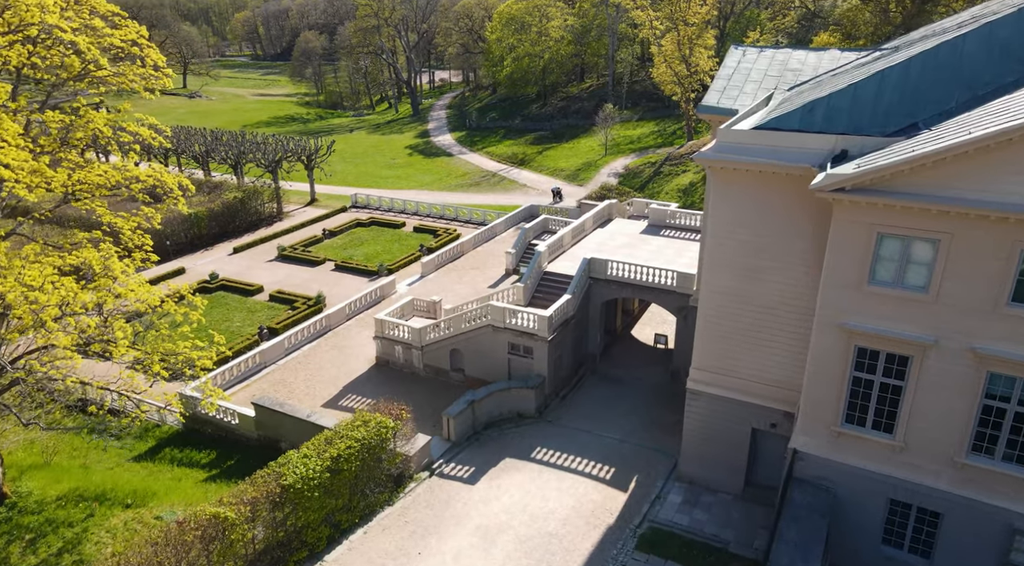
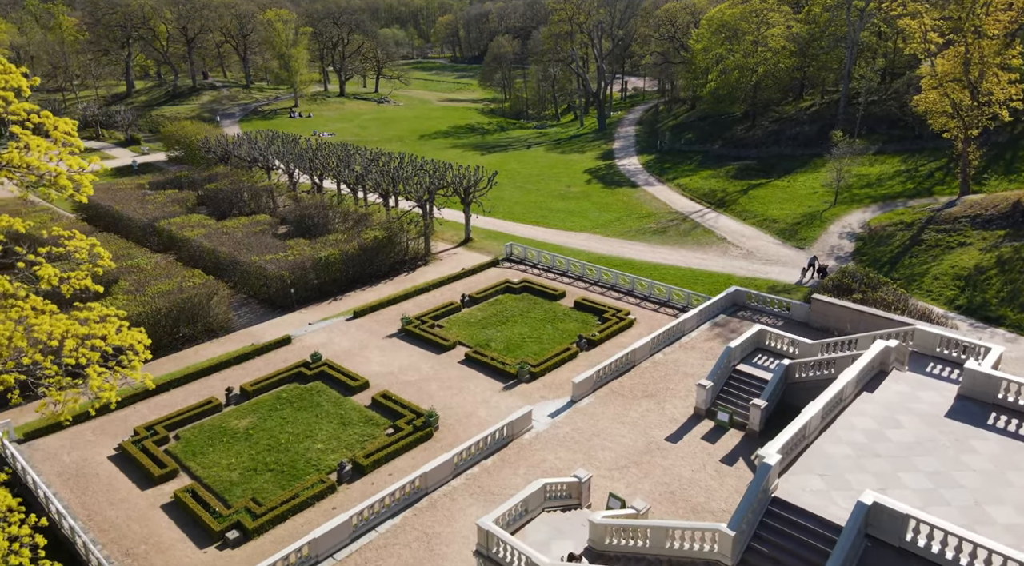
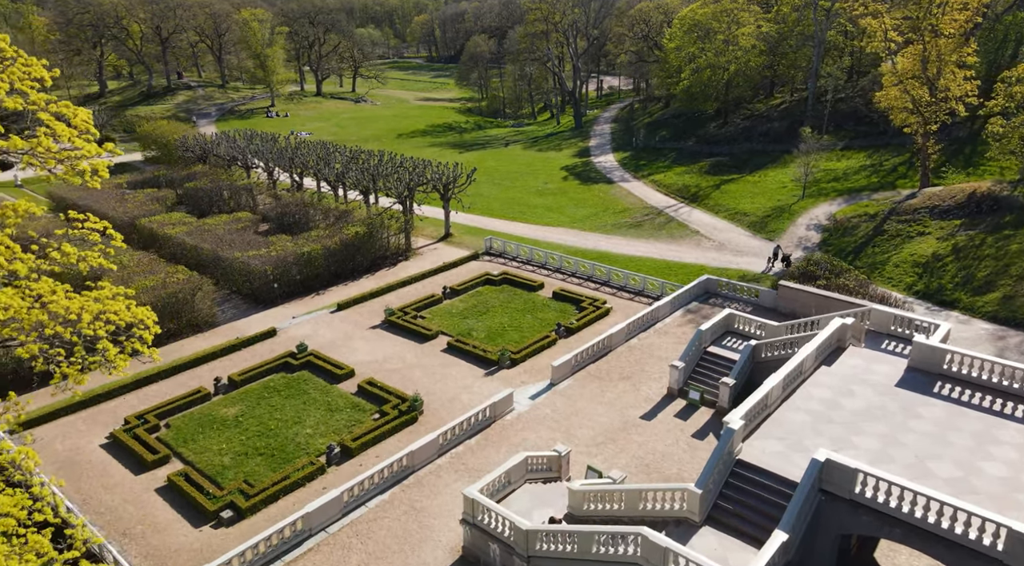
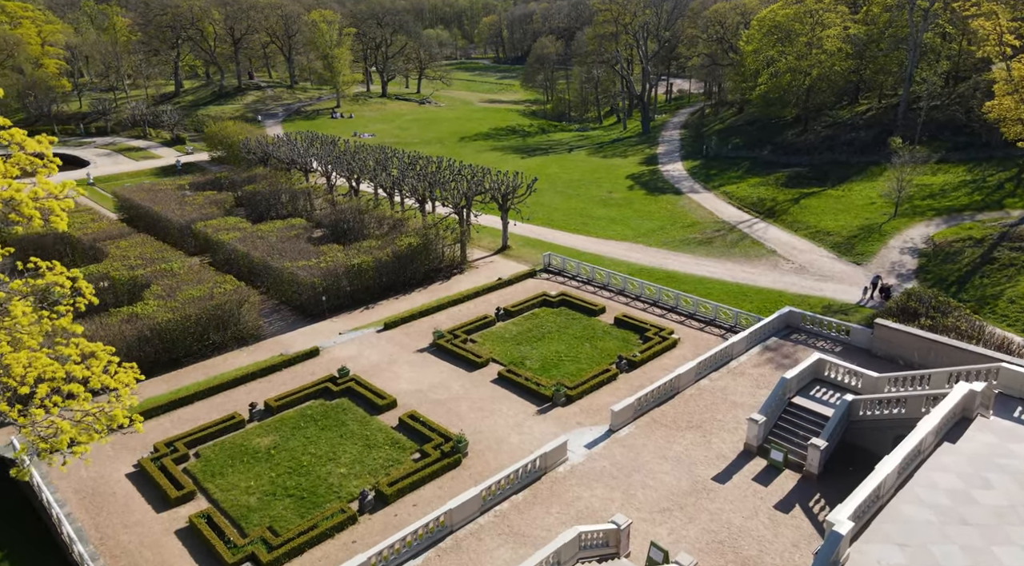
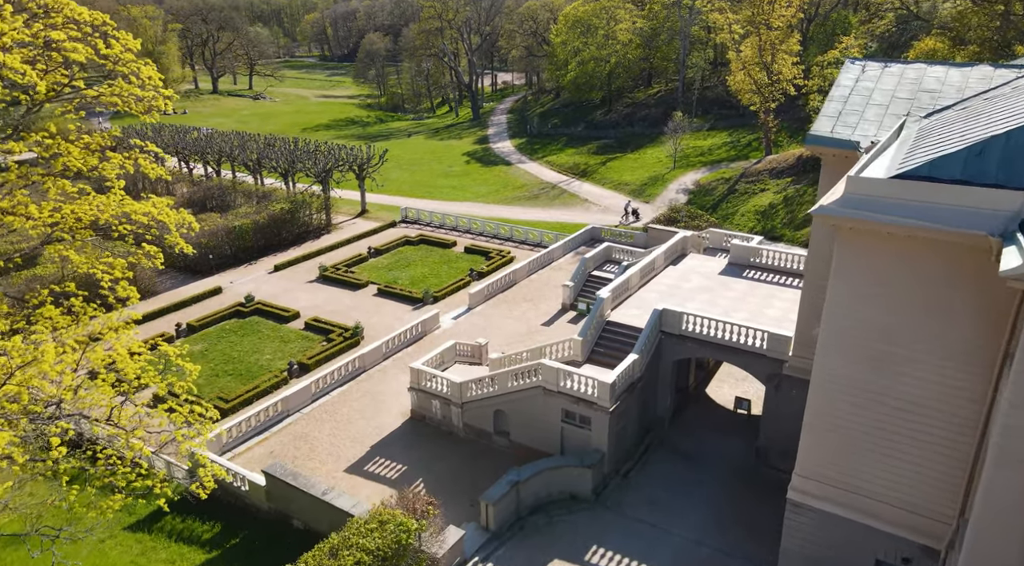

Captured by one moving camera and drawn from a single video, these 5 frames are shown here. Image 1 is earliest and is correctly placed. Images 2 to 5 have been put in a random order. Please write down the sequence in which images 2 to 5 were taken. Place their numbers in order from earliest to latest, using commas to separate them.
5, 3, 2, 4
